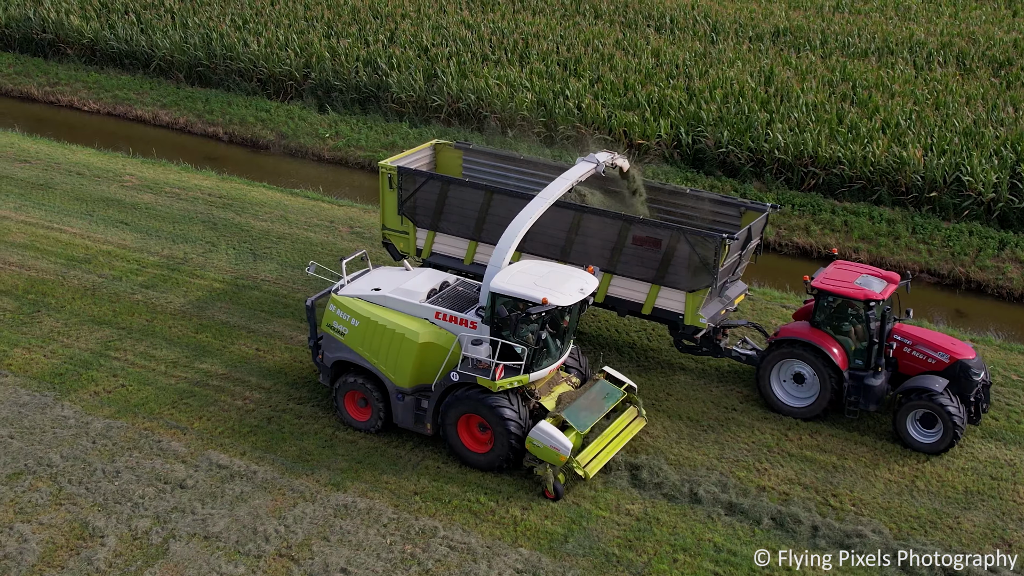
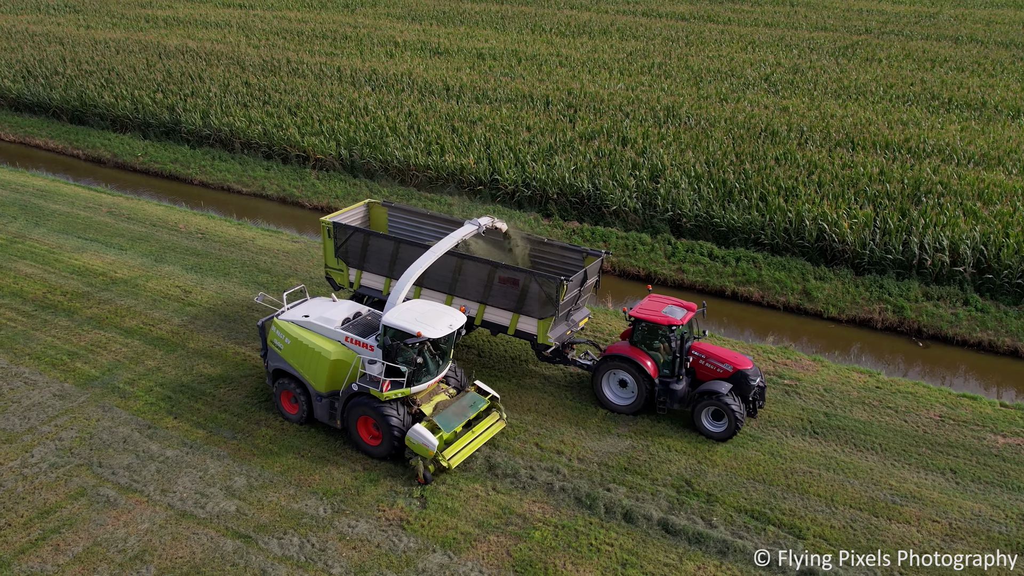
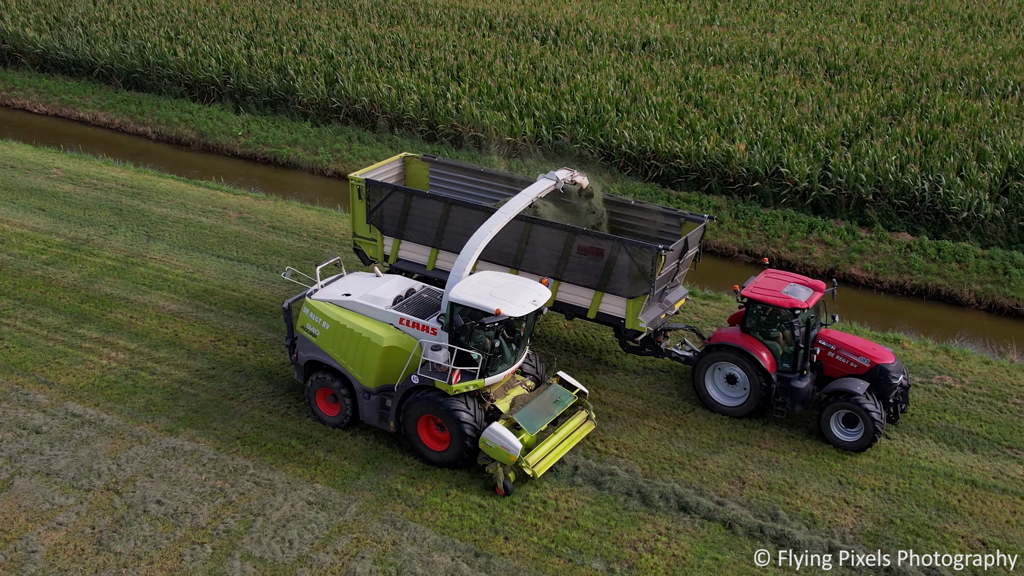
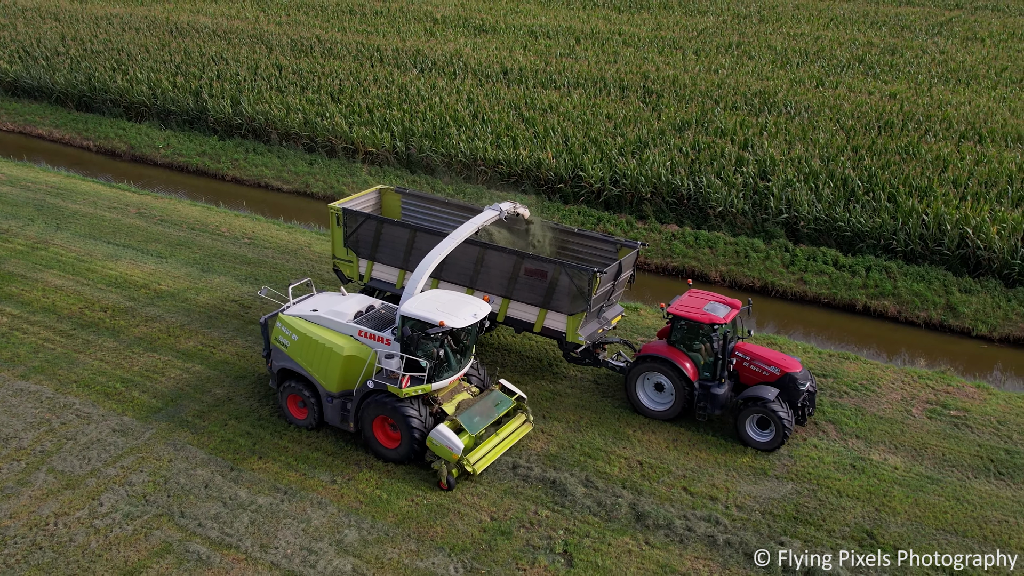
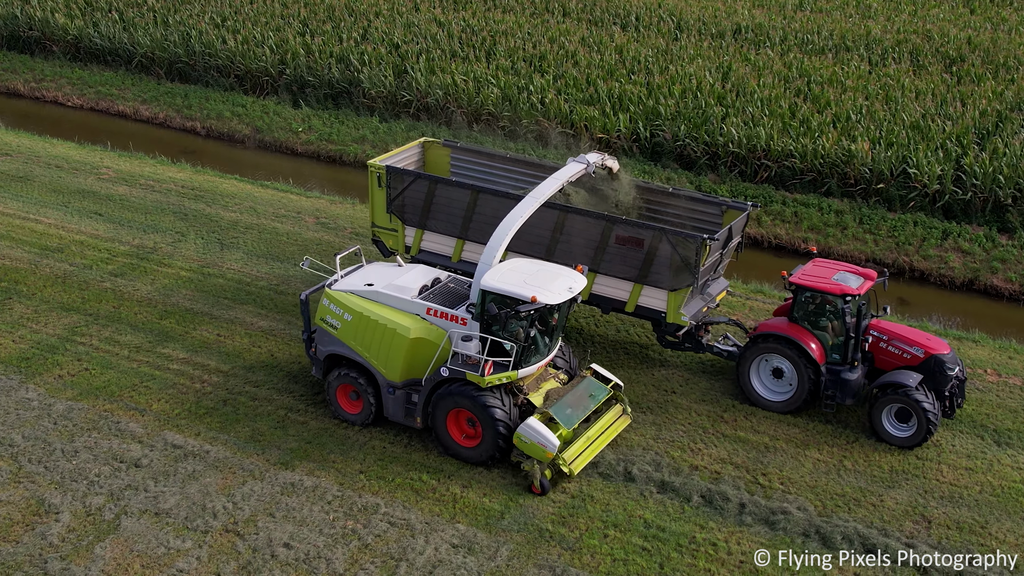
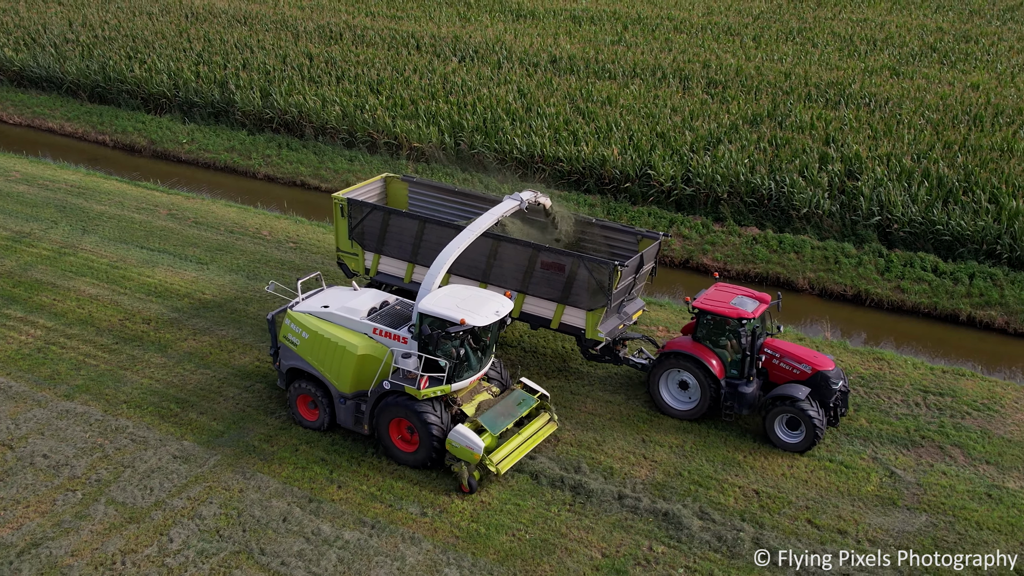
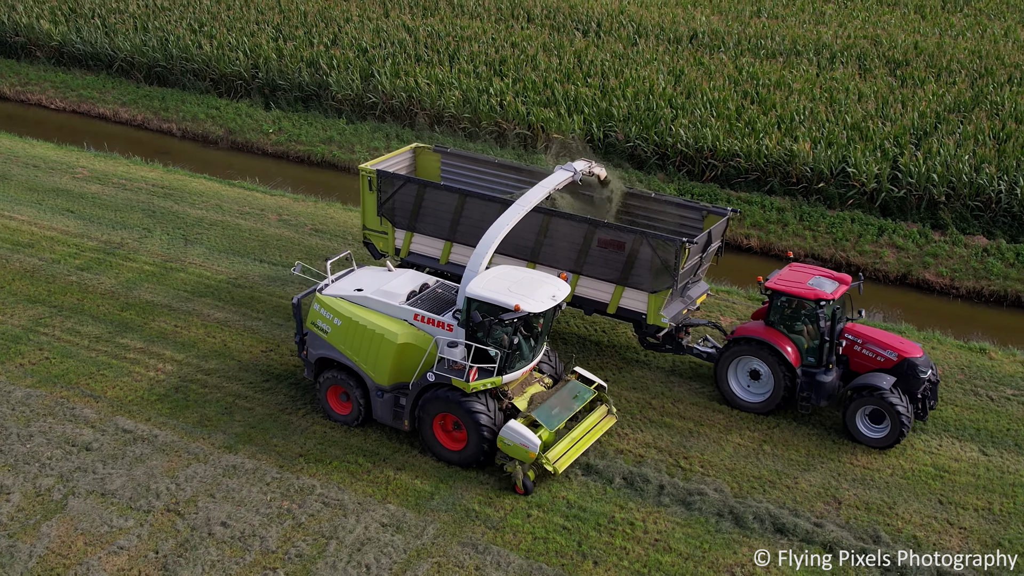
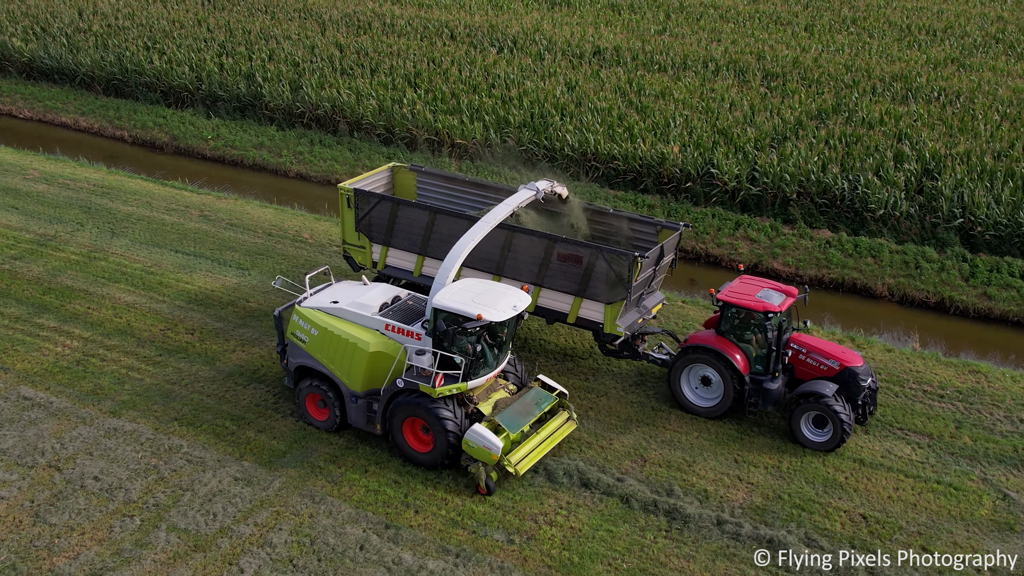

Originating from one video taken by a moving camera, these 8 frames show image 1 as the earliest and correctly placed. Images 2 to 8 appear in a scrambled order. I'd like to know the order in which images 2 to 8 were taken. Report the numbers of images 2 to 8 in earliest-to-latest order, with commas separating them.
5, 7, 3, 8, 6, 4, 2
